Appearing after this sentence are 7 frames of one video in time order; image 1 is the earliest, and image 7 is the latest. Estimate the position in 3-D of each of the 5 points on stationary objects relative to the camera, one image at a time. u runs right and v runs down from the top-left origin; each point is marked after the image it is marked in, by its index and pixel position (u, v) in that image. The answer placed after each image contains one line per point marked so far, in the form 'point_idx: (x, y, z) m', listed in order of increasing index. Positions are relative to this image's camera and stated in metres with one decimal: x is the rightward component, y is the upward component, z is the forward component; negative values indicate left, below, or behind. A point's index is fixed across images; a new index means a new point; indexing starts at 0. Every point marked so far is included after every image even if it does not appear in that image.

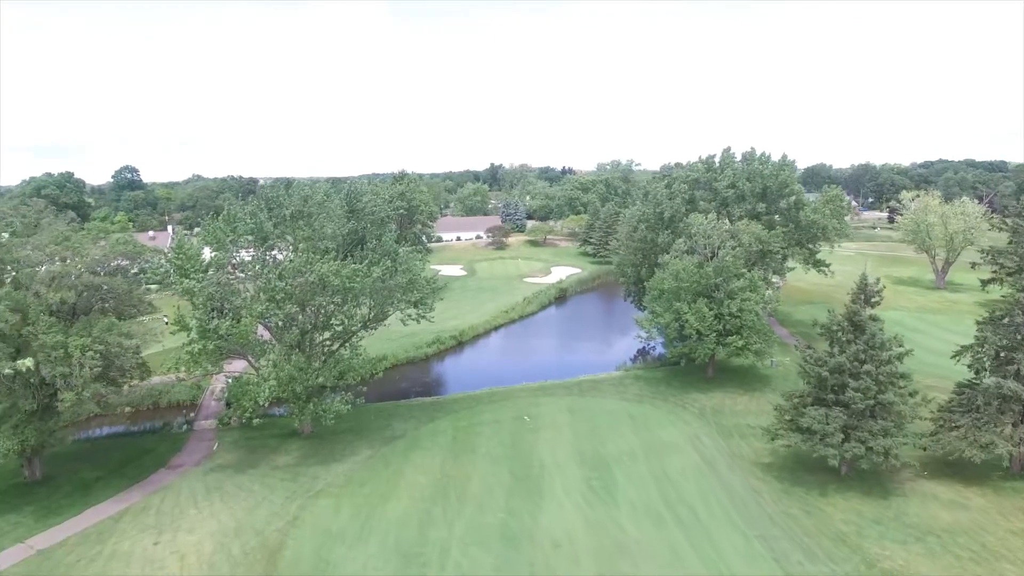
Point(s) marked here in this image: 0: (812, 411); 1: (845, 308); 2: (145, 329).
0: (+9.3, -3.8, +16.6) m
1: (+10.6, -0.6, +16.9) m
2: (-13.8, -1.5, +19.9) m
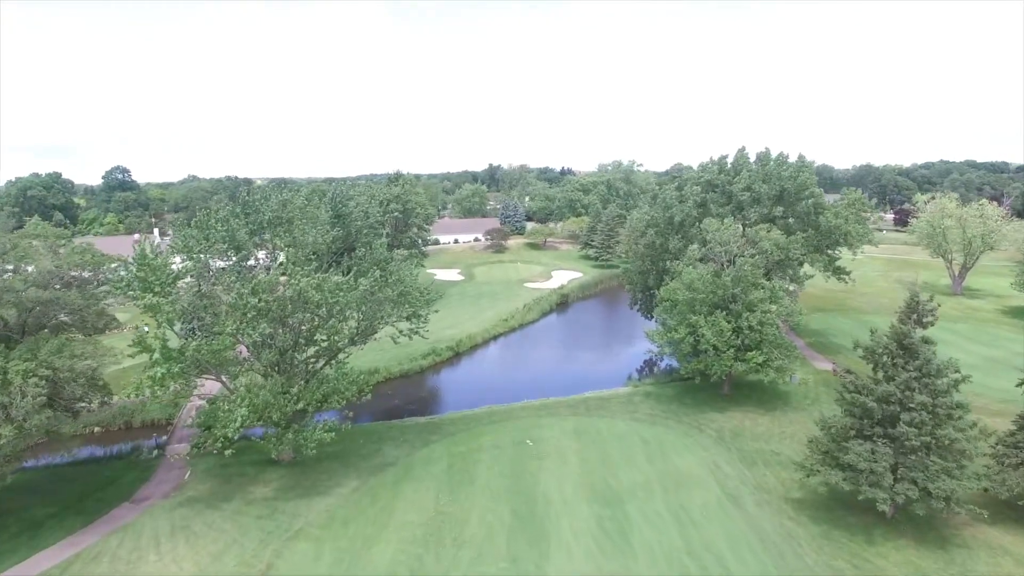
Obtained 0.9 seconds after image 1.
0: (+9.4, -4.3, +14.5) m
1: (+10.6, -1.1, +14.9) m
2: (-13.7, -2.0, +17.8) m
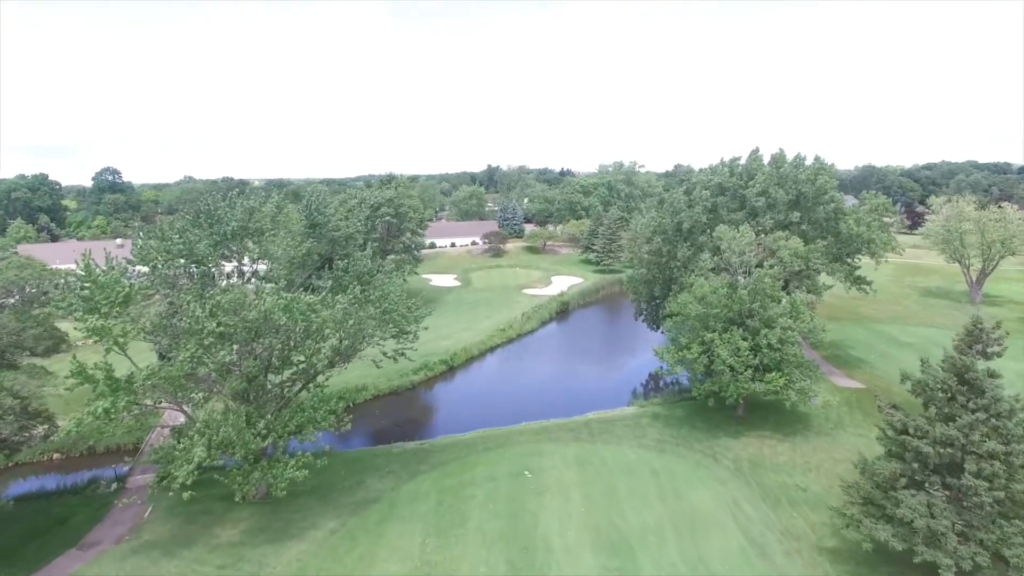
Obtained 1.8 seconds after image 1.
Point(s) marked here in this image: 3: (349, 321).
0: (+9.3, -4.9, +12.4) m
1: (+10.5, -1.7, +12.7) m
2: (-13.9, -2.7, +15.6) m
3: (-5.9, -1.2, +19.1) m
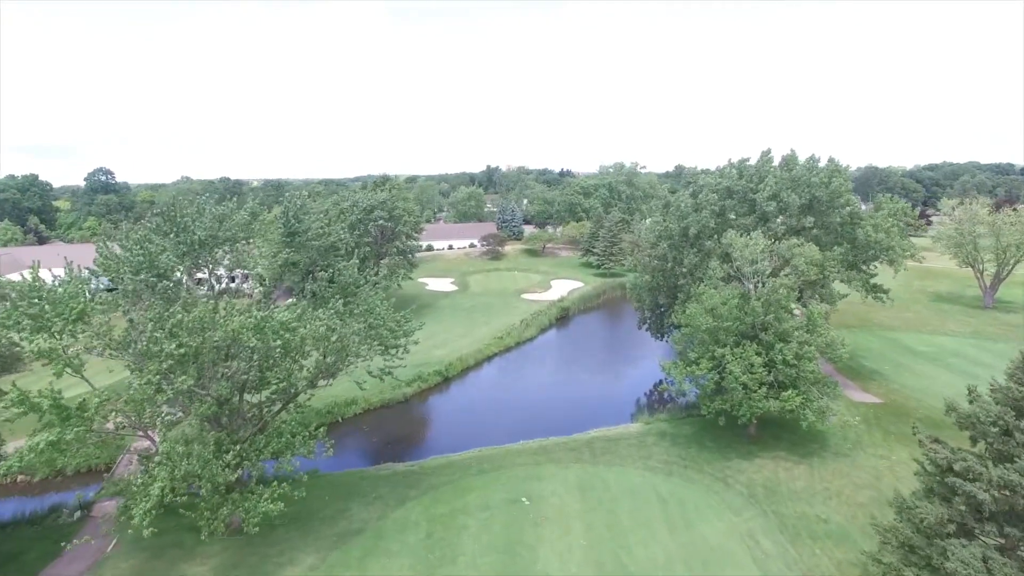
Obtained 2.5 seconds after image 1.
0: (+9.1, -5.3, +10.8) m
1: (+10.4, -2.1, +11.2) m
2: (-14.0, -3.1, +14.1) m
3: (-6.0, -1.6, +17.6) m
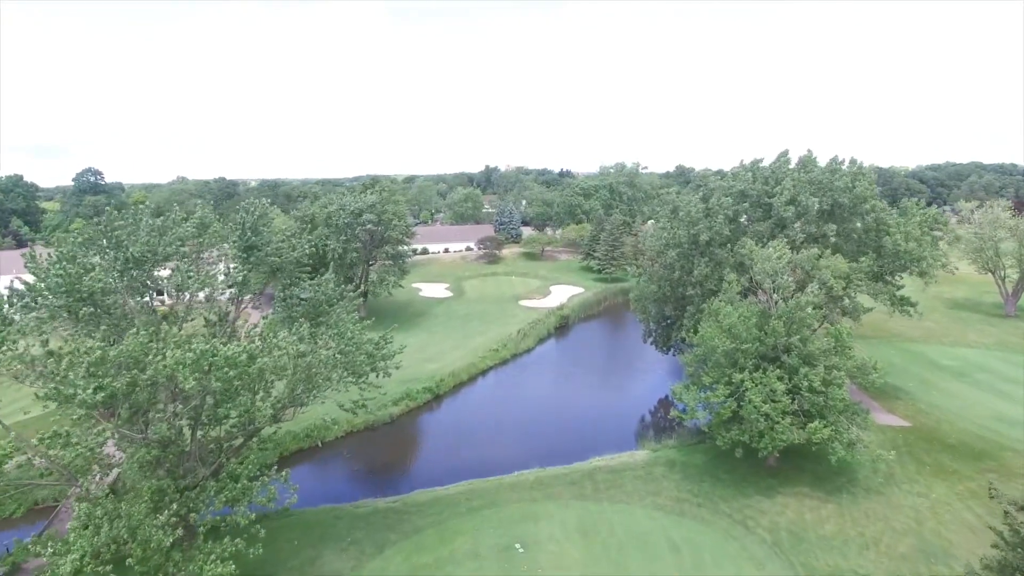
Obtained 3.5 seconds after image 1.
0: (+8.9, -6.0, +8.6) m
1: (+10.1, -2.8, +8.9) m
2: (-14.2, -3.7, +11.8) m
3: (-6.3, -2.2, +15.3) m
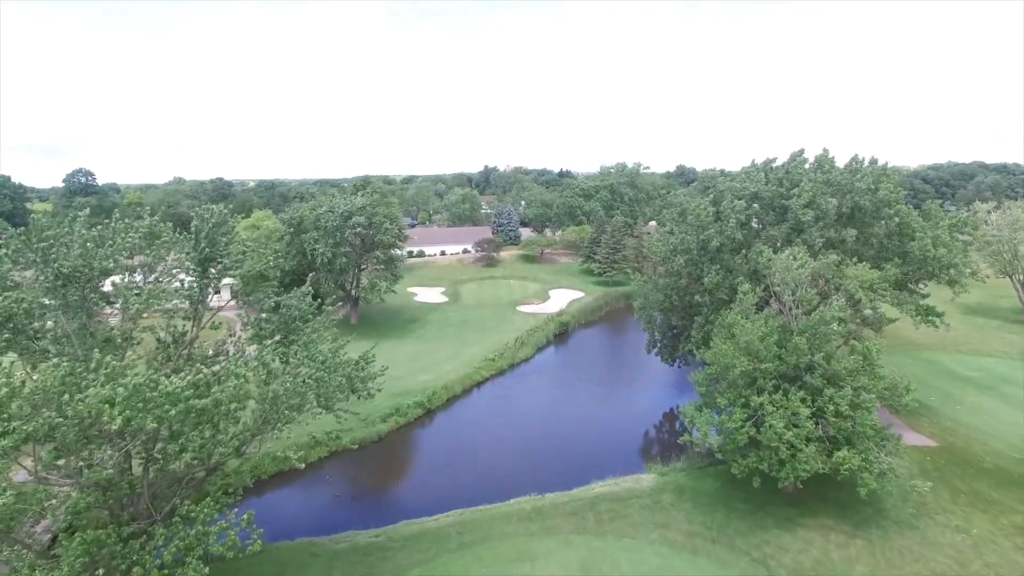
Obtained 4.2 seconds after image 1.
0: (+8.7, -6.4, +6.8) m
1: (+10.0, -3.2, +7.1) m
2: (-14.4, -4.1, +10.0) m
3: (-6.5, -2.7, +13.4) m
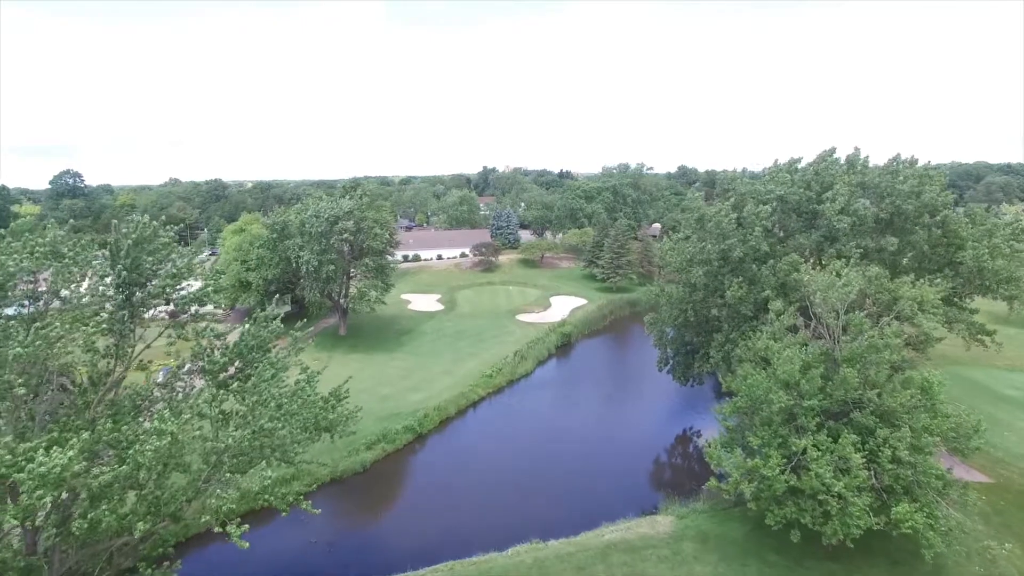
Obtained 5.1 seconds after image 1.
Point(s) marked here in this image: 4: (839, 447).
0: (+8.7, -7.0, +4.2) m
1: (+9.9, -3.8, +4.5) m
2: (-14.5, -4.8, +7.4) m
3: (-6.5, -3.3, +10.9) m
4: (+8.8, -4.2, +14.4) m
